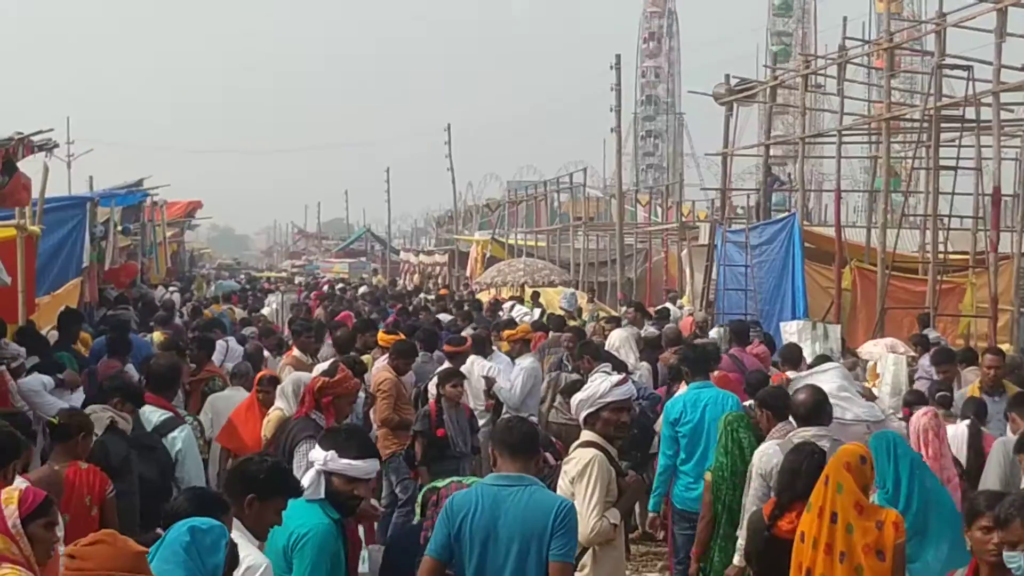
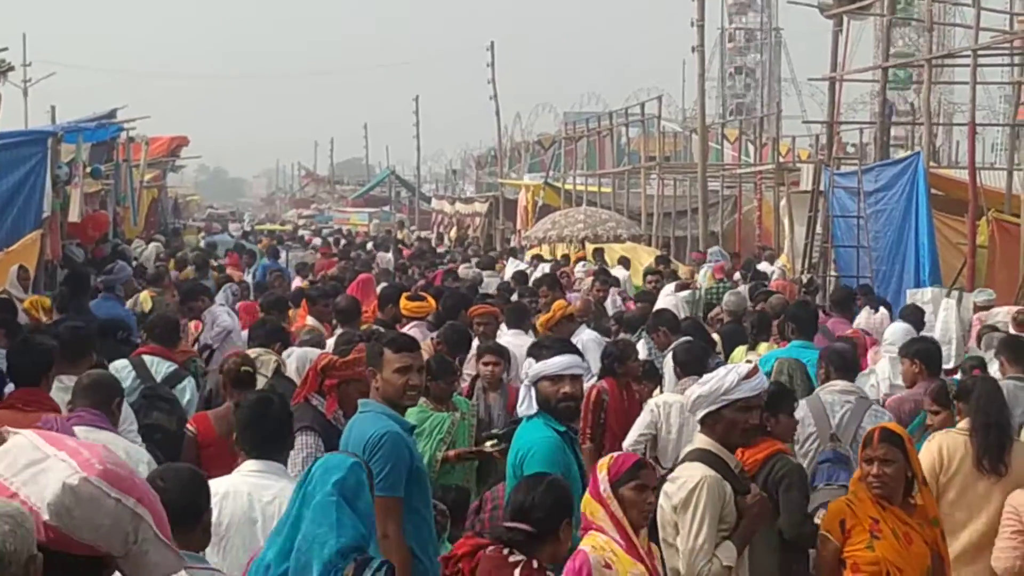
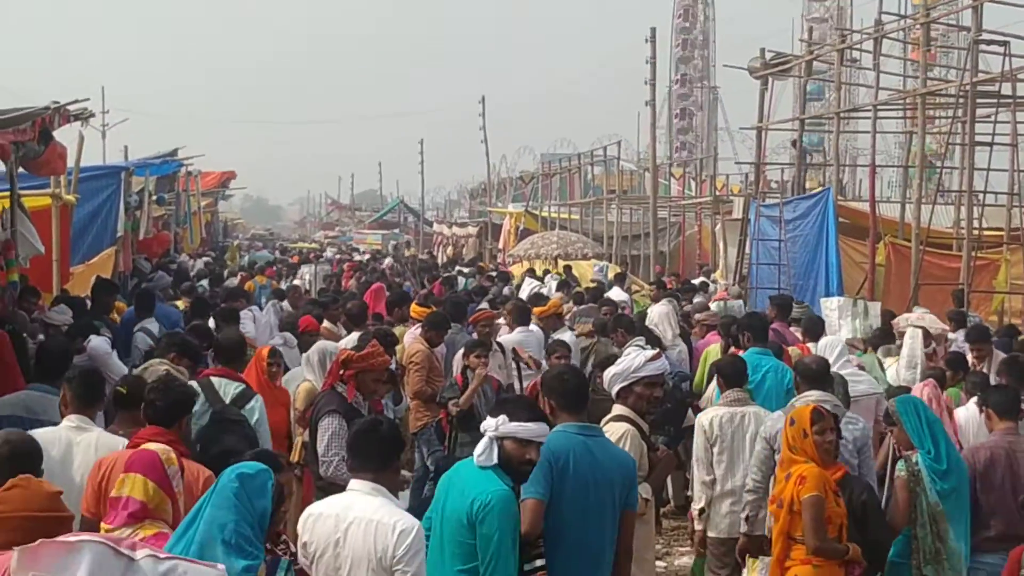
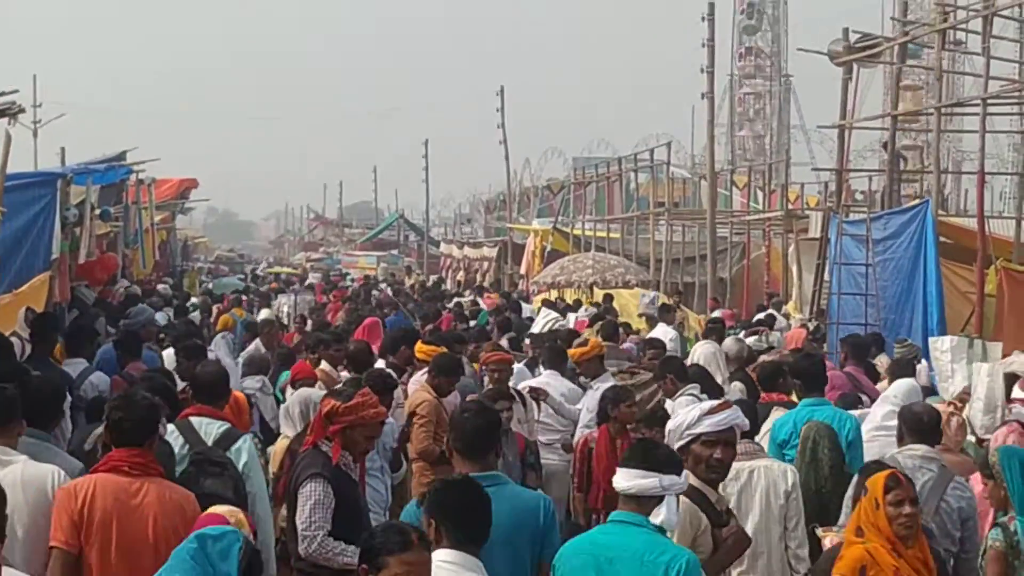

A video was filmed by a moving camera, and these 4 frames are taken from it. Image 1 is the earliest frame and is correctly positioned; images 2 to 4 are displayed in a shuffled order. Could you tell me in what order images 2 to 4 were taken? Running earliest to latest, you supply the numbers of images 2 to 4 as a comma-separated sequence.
3, 4, 2
